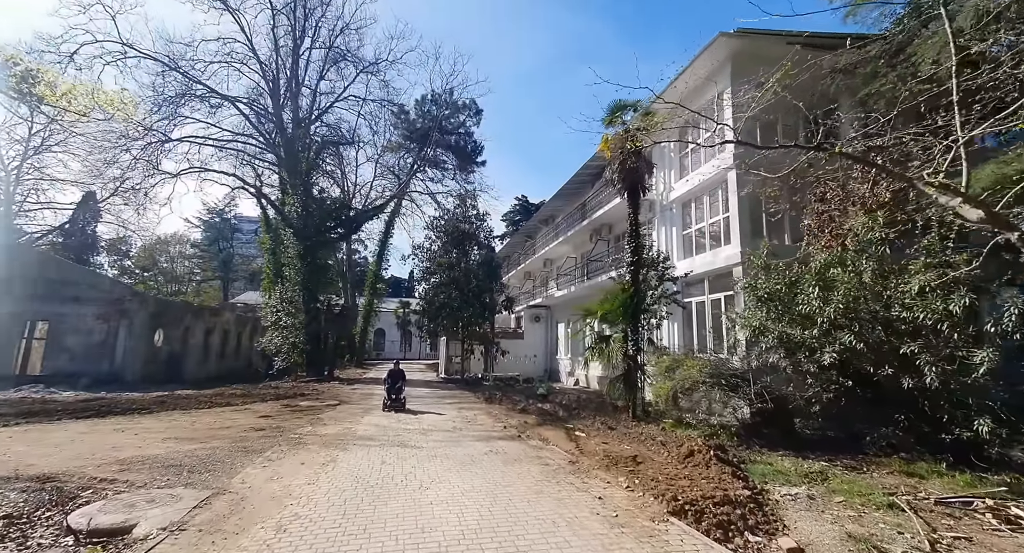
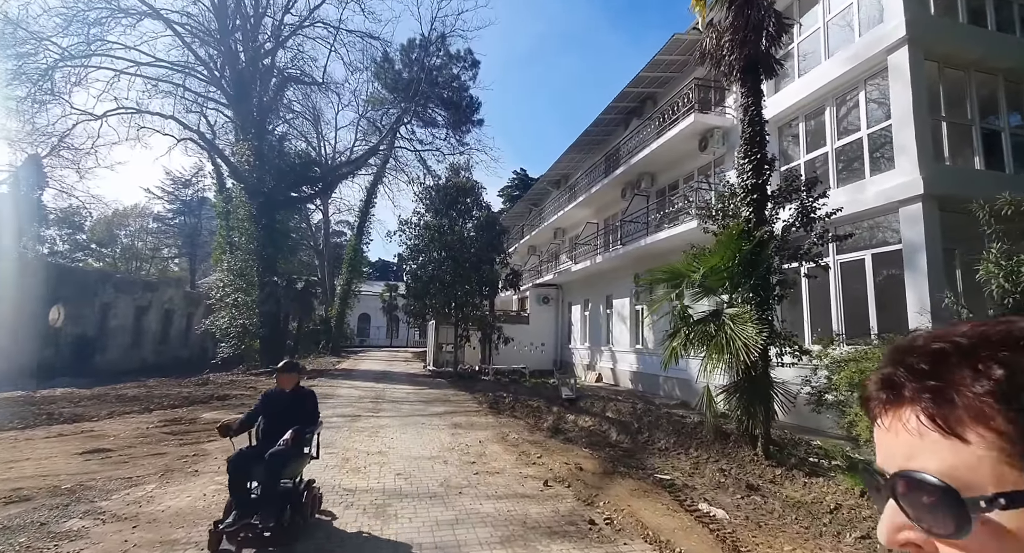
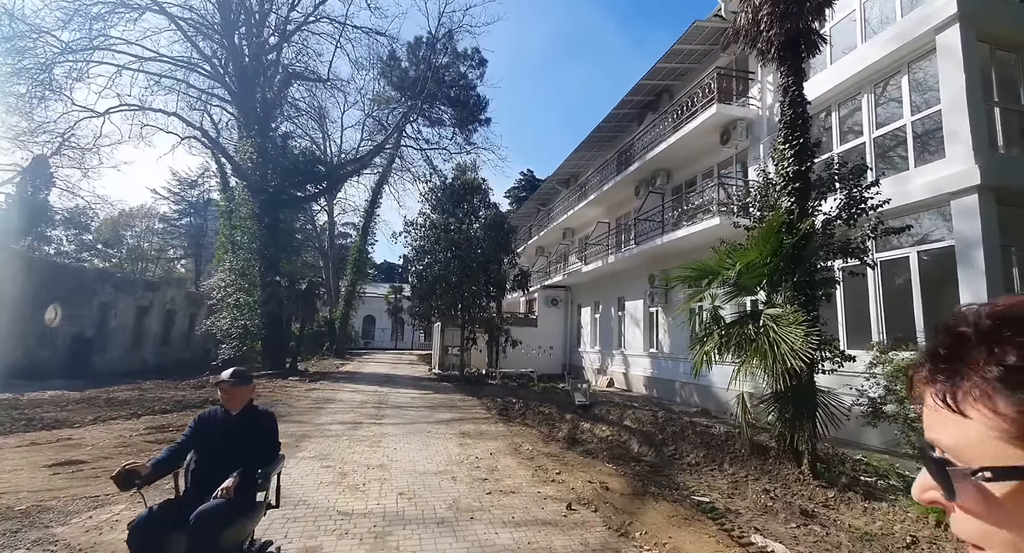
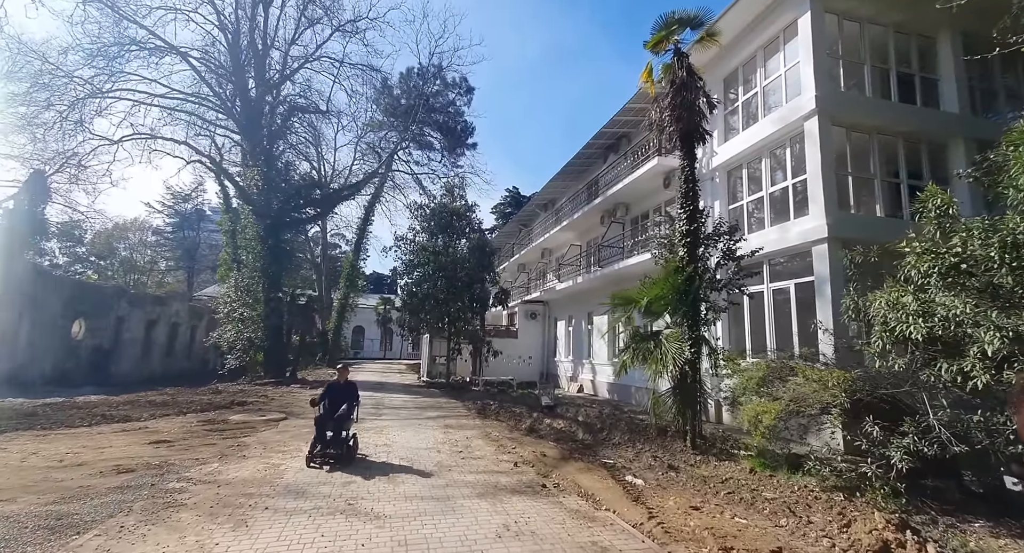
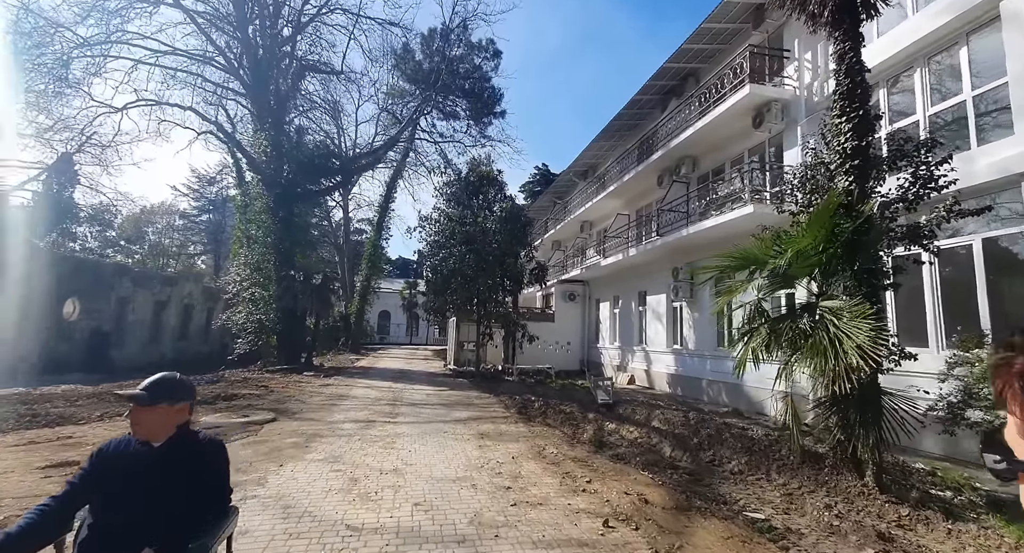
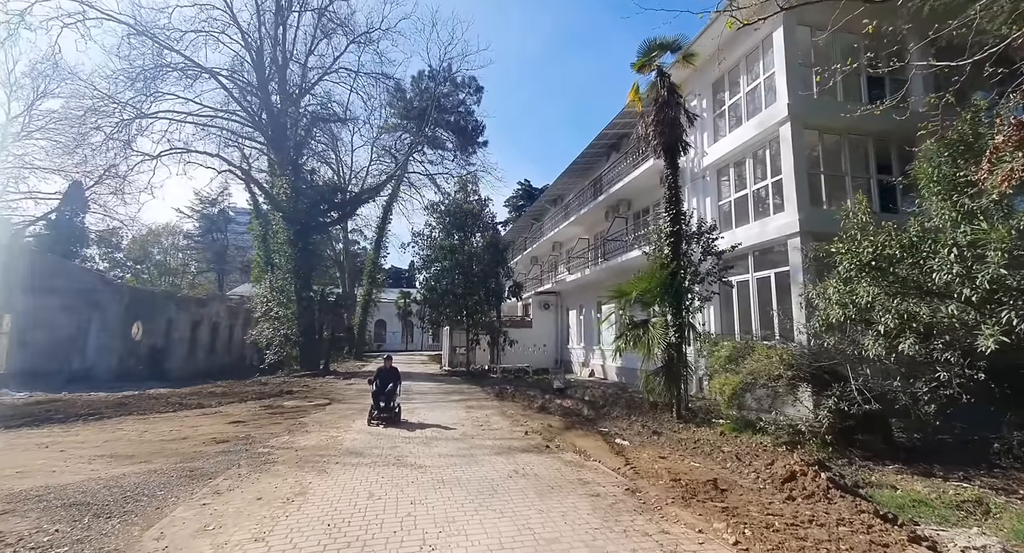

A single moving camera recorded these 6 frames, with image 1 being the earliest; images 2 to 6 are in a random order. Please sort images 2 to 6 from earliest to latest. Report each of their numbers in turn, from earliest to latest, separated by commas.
6, 4, 2, 3, 5
